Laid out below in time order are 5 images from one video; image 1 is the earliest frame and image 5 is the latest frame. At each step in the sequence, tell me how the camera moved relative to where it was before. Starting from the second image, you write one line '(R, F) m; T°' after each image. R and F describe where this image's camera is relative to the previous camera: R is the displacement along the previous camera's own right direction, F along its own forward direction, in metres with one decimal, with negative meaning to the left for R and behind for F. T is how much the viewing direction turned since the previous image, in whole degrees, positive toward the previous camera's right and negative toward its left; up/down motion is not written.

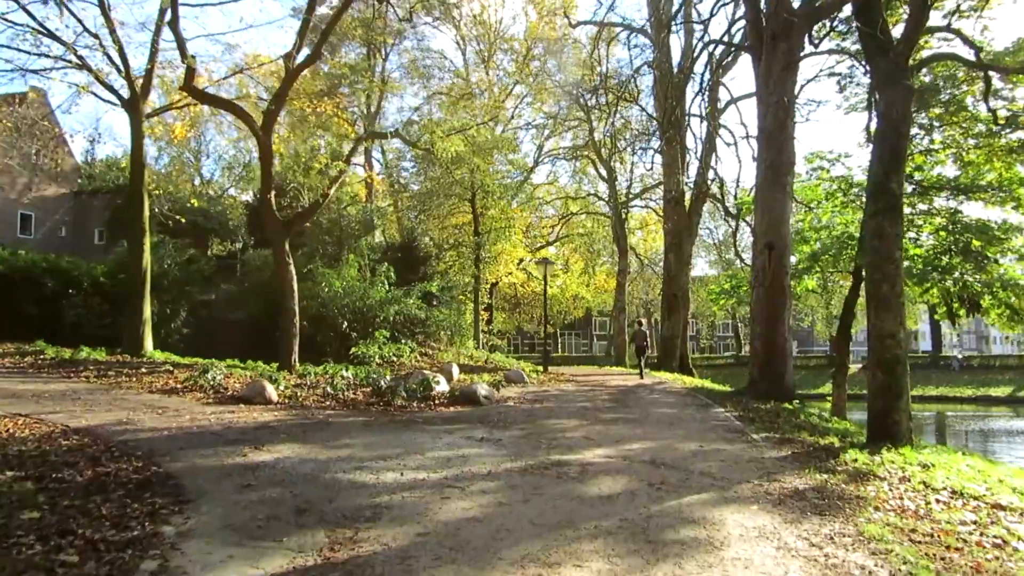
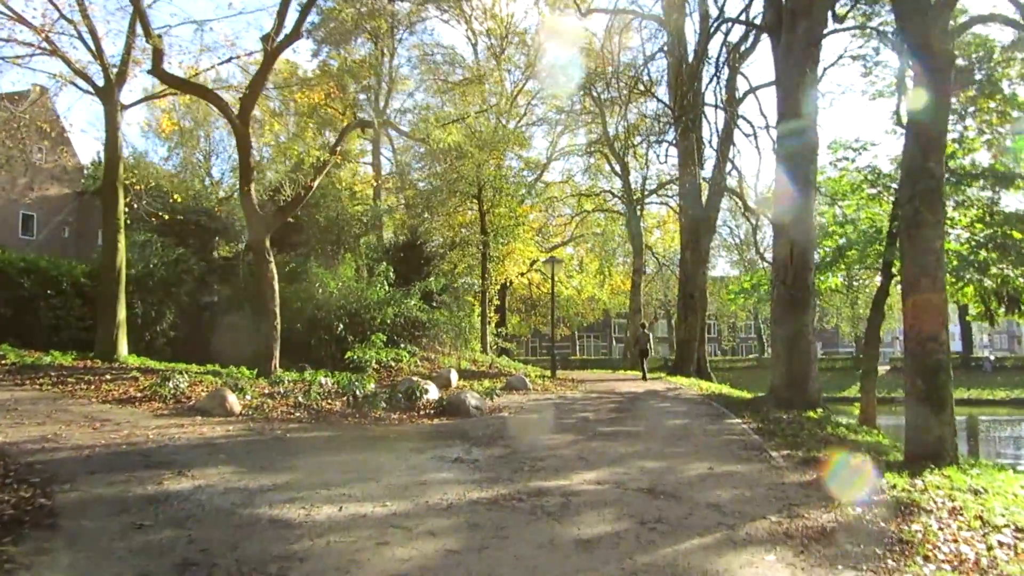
(+0.4, +1.2) m; -2°
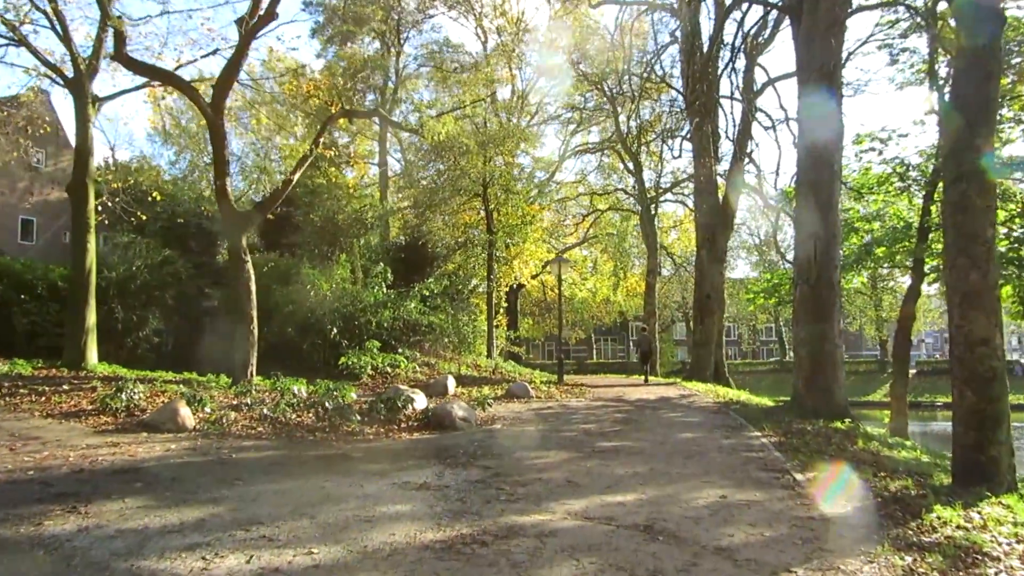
(+0.4, +1.2) m; -1°
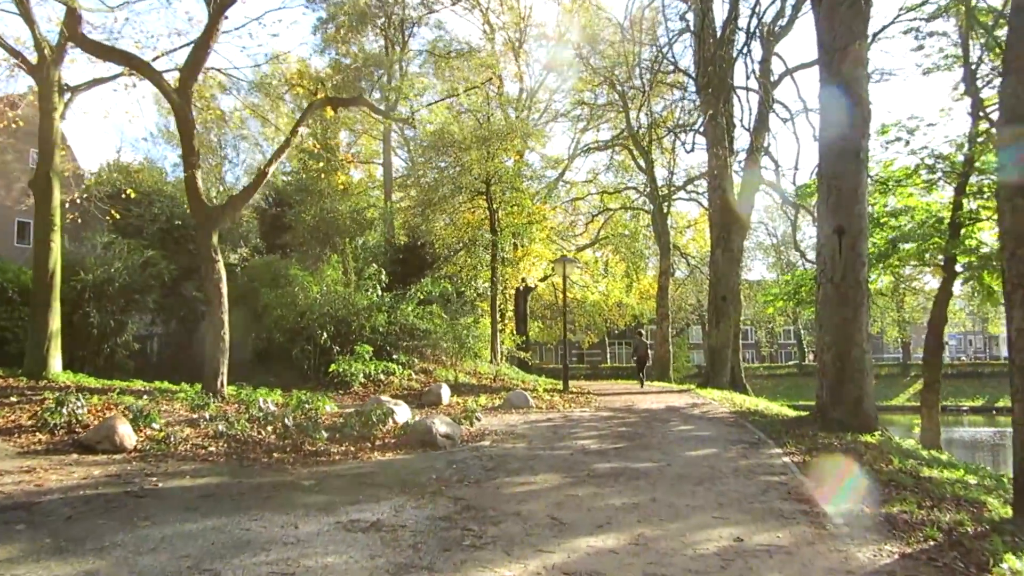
(+0.3, +1.1) m; -1°
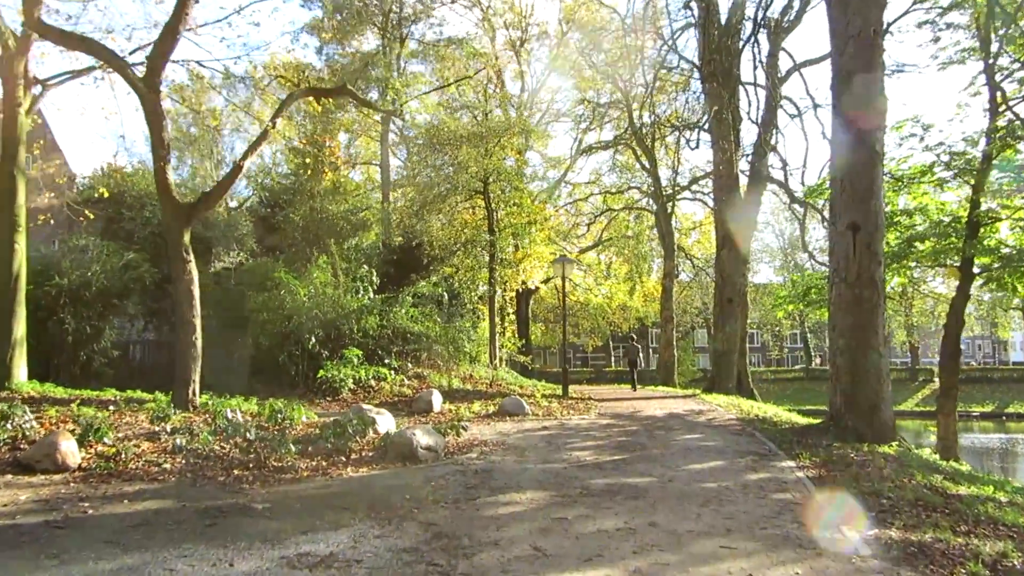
(+0.2, +0.8) m; 0°
